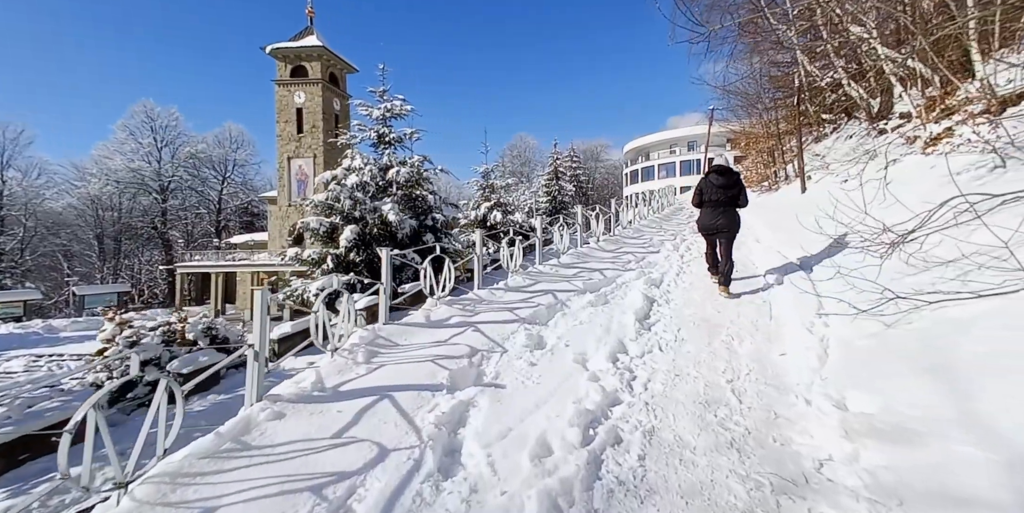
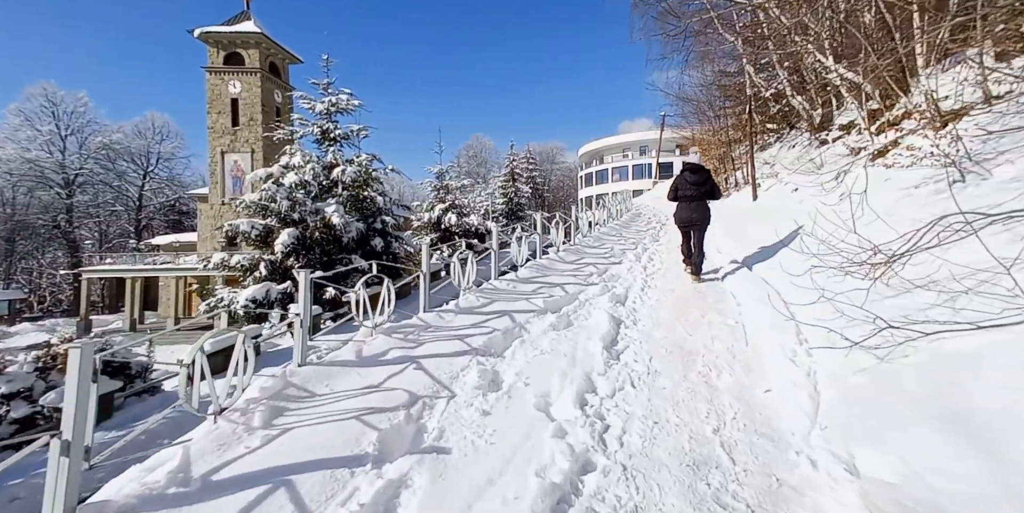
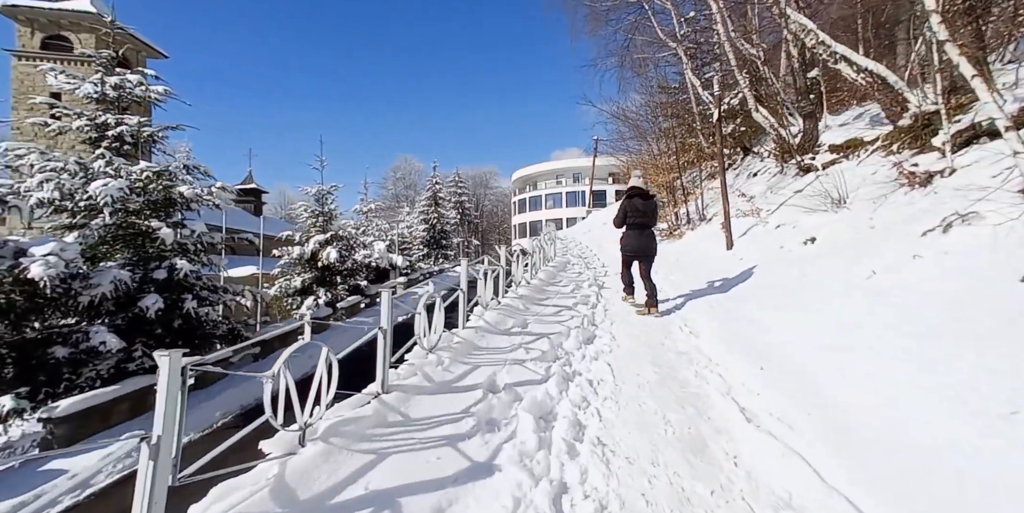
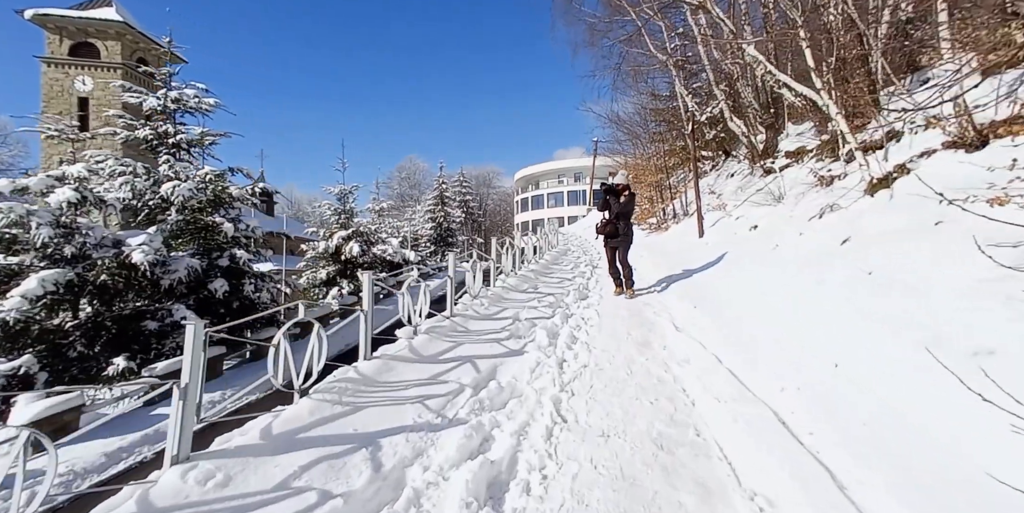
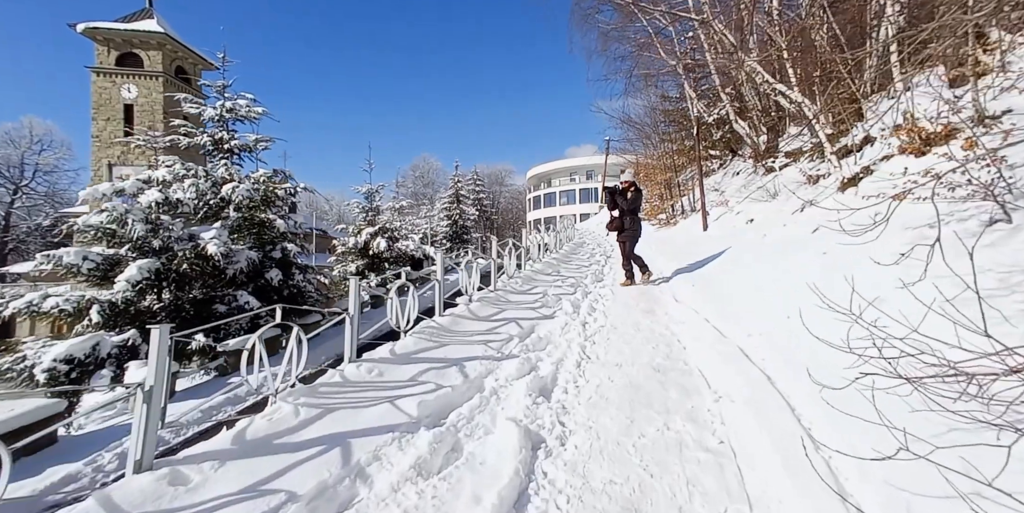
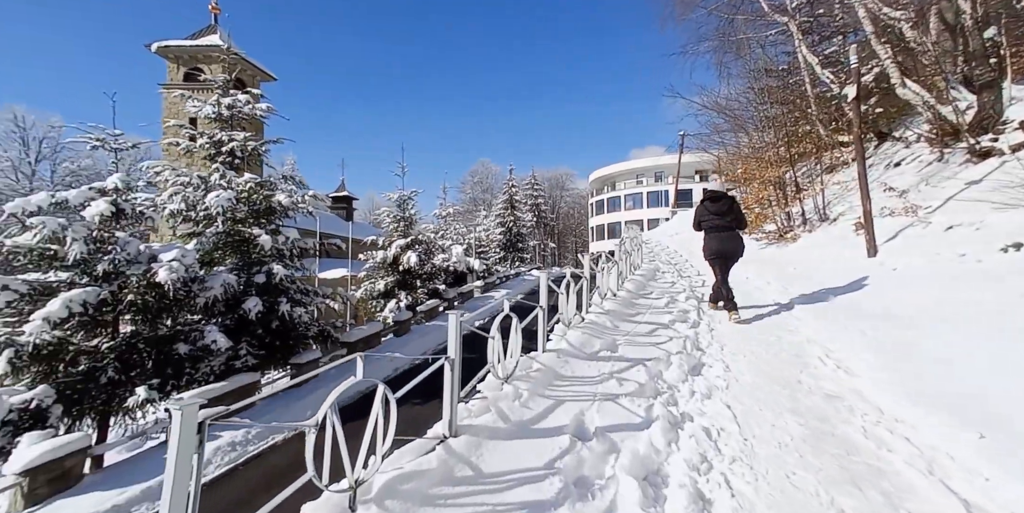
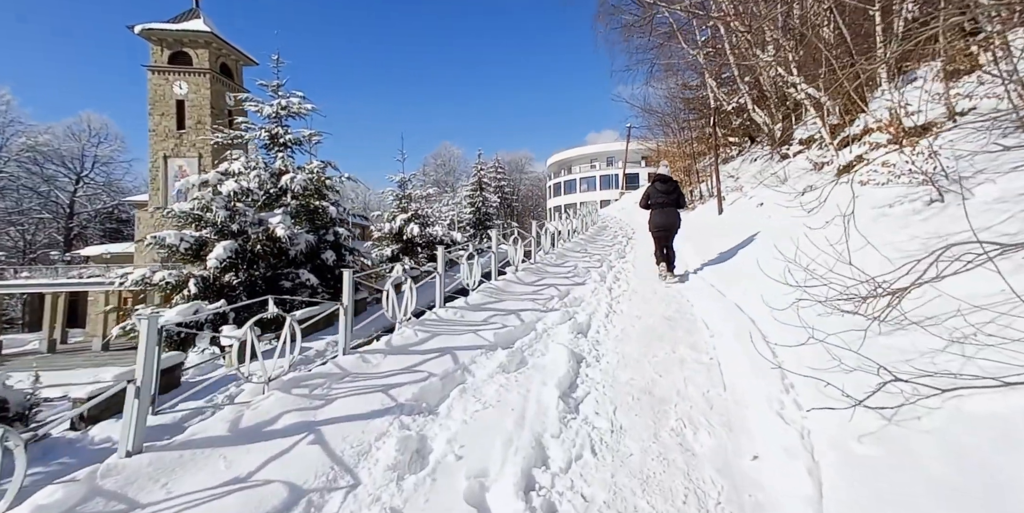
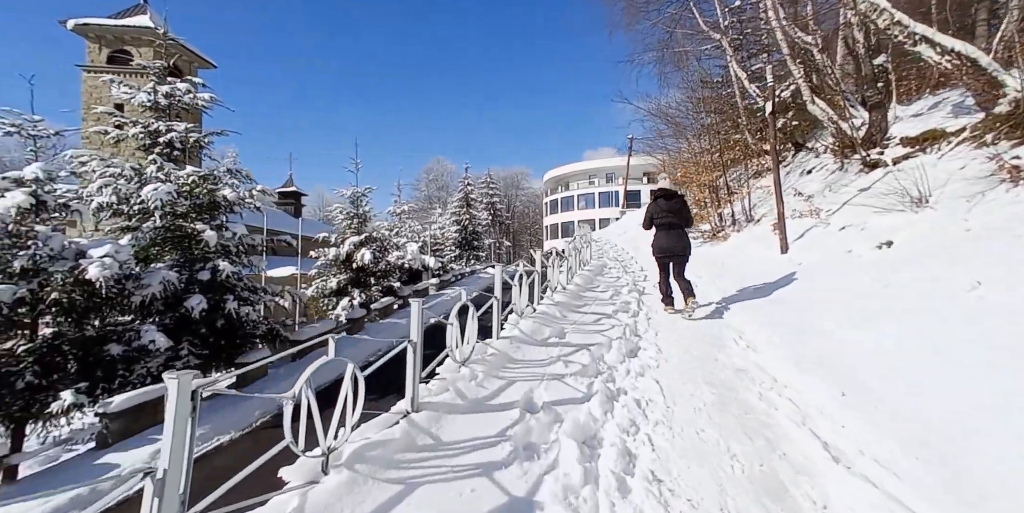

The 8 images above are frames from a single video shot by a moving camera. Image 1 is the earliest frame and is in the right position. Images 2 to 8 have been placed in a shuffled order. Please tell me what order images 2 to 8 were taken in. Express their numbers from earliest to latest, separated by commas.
2, 7, 5, 4, 3, 8, 6
